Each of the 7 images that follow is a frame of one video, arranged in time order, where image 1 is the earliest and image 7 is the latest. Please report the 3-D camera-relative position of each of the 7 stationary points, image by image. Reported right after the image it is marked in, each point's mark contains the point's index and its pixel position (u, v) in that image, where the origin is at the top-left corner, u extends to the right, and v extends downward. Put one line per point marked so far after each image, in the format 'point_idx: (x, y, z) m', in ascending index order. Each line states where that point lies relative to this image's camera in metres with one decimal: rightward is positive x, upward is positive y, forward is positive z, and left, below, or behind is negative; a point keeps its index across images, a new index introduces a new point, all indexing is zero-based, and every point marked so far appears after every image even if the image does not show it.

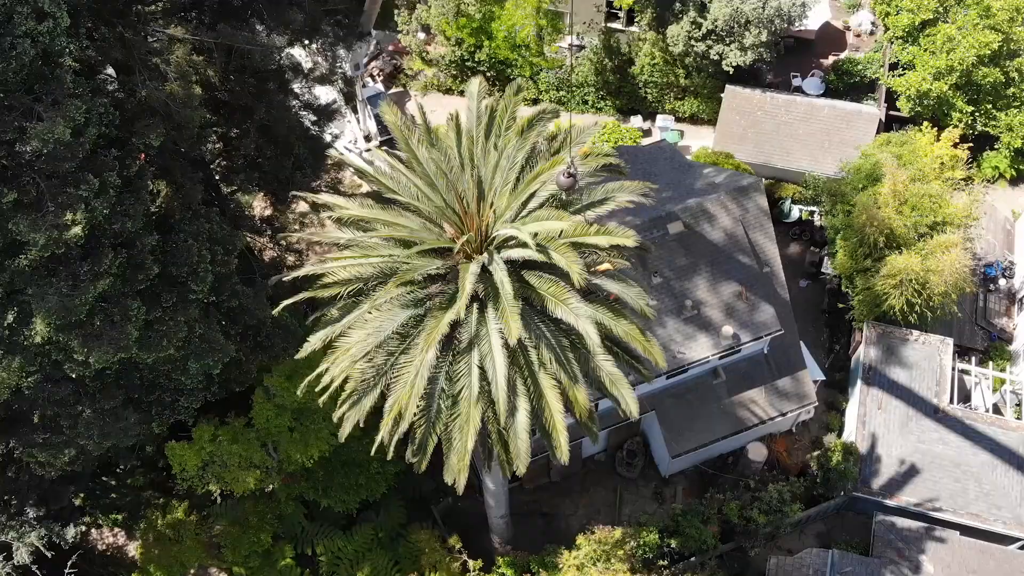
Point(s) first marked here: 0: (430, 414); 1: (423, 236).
0: (-1.0, -1.5, +12.0) m
1: (-1.0, +0.6, +11.5) m
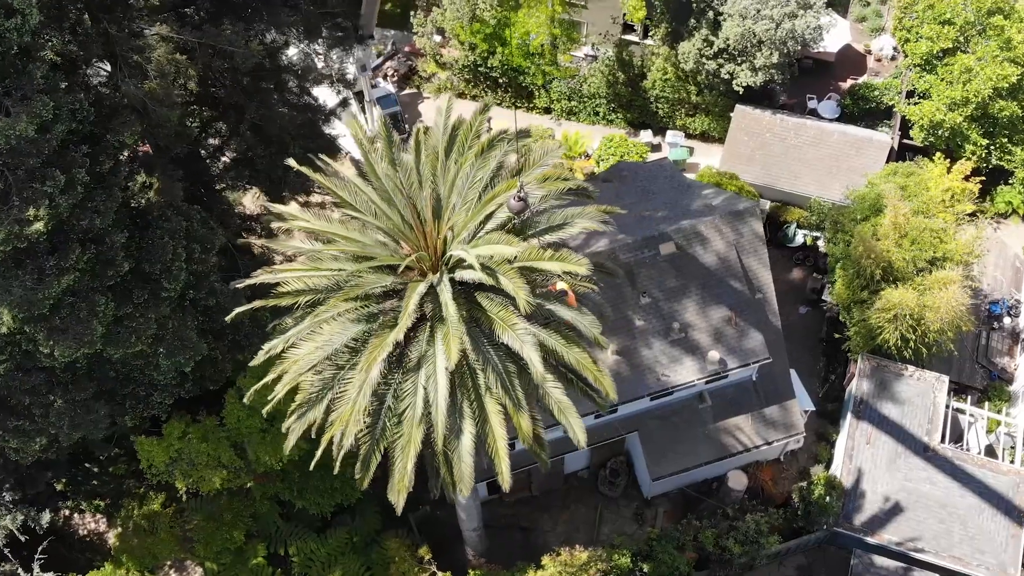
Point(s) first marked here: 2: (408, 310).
0: (-1.6, -1.7, +11.9) m
1: (-1.6, +0.4, +11.3) m
2: (-1.1, -0.2, +10.7) m
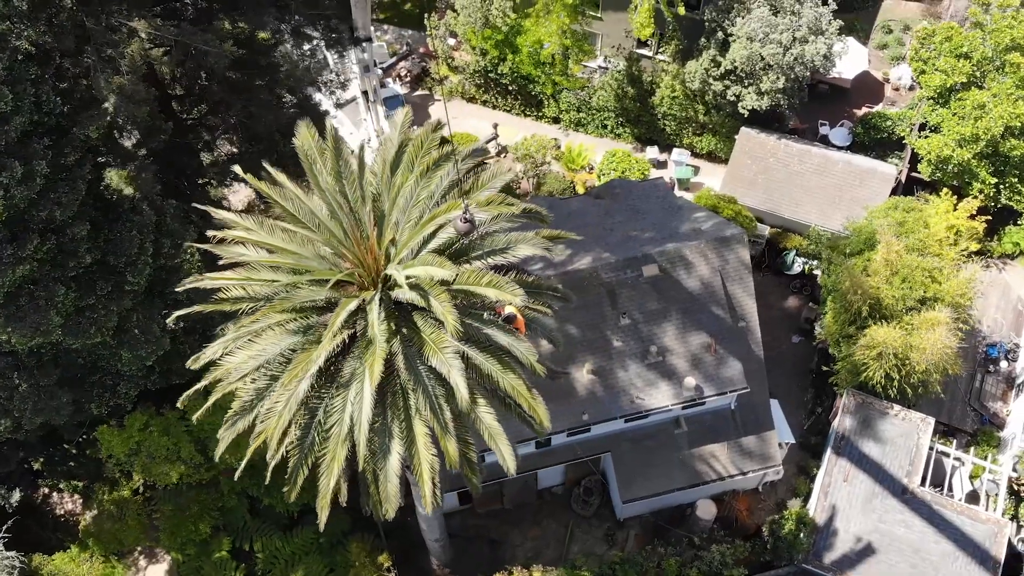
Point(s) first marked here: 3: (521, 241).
0: (-2.5, -1.9, +11.8) m
1: (-2.3, +0.3, +11.3) m
2: (-1.9, -0.4, +10.6) m
3: (+0.1, +0.5, +11.6) m
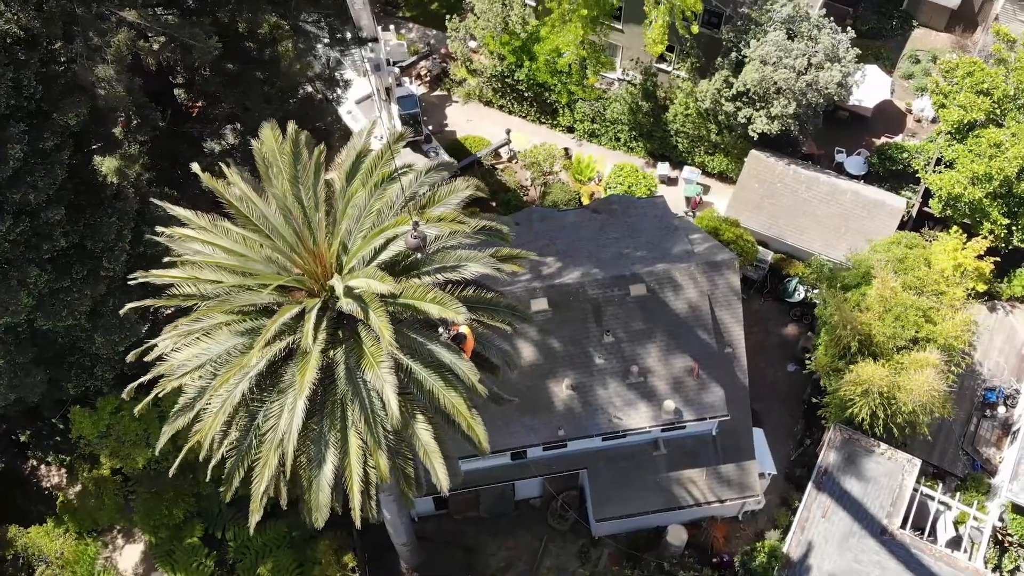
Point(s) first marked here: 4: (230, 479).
0: (-3.2, -1.9, +11.9) m
1: (-2.9, +0.2, +11.3) m
2: (-2.6, -0.4, +10.6) m
3: (-0.5, +0.3, +11.6) m
4: (-3.3, -2.2, +11.7) m
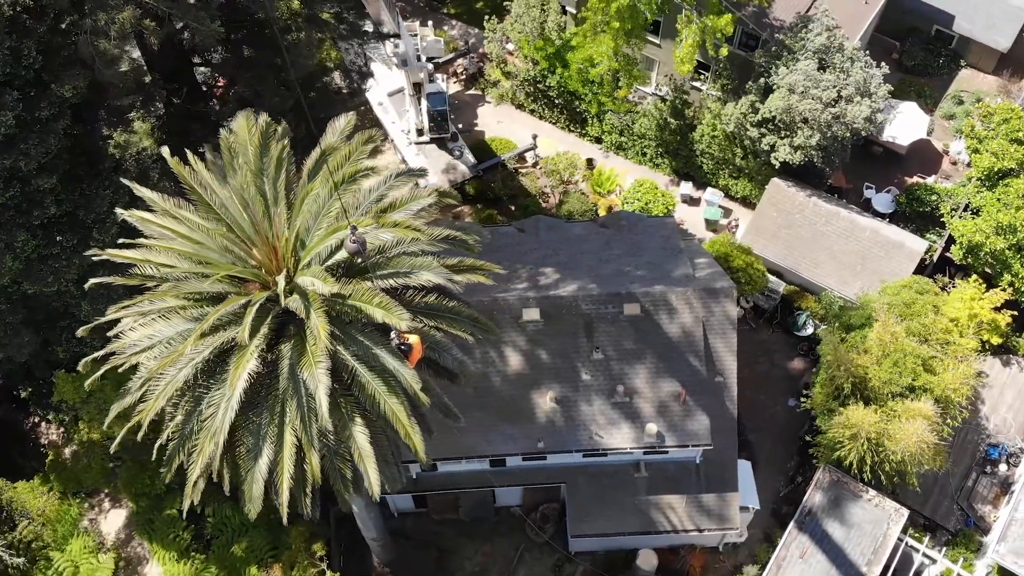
0: (-3.9, -1.7, +12.0) m
1: (-3.4, +0.4, +11.4) m
2: (-3.2, -0.3, +10.7) m
3: (-1.0, +0.2, +11.6) m
4: (-4.1, -2.1, +11.9) m
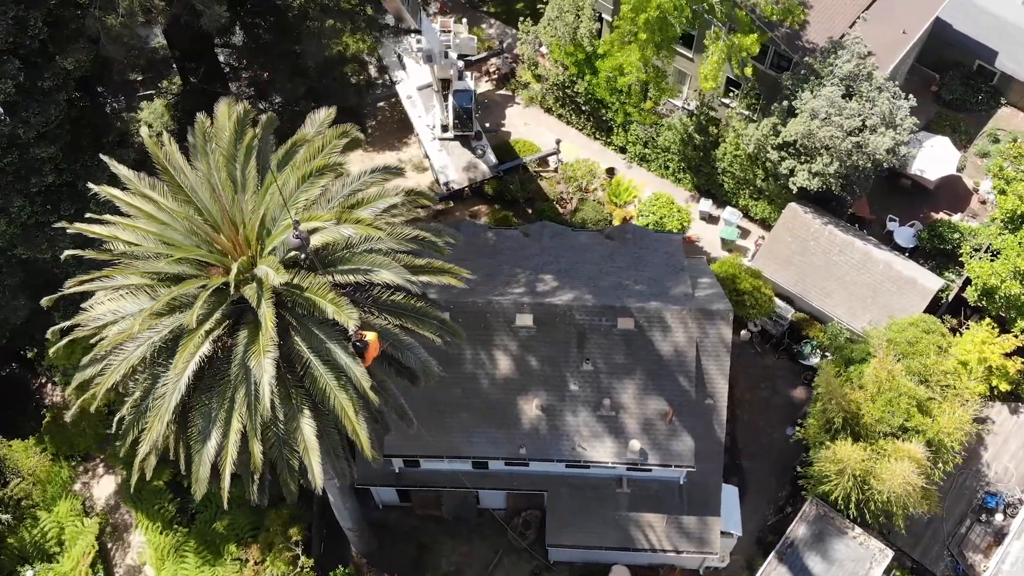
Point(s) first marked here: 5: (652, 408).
0: (-4.5, -1.4, +12.2) m
1: (-3.9, +0.6, +11.5) m
2: (-3.8, -0.1, +10.8) m
3: (-1.5, +0.2, +11.6) m
4: (-4.7, -1.8, +12.1) m
5: (+2.8, -2.4, +19.7) m
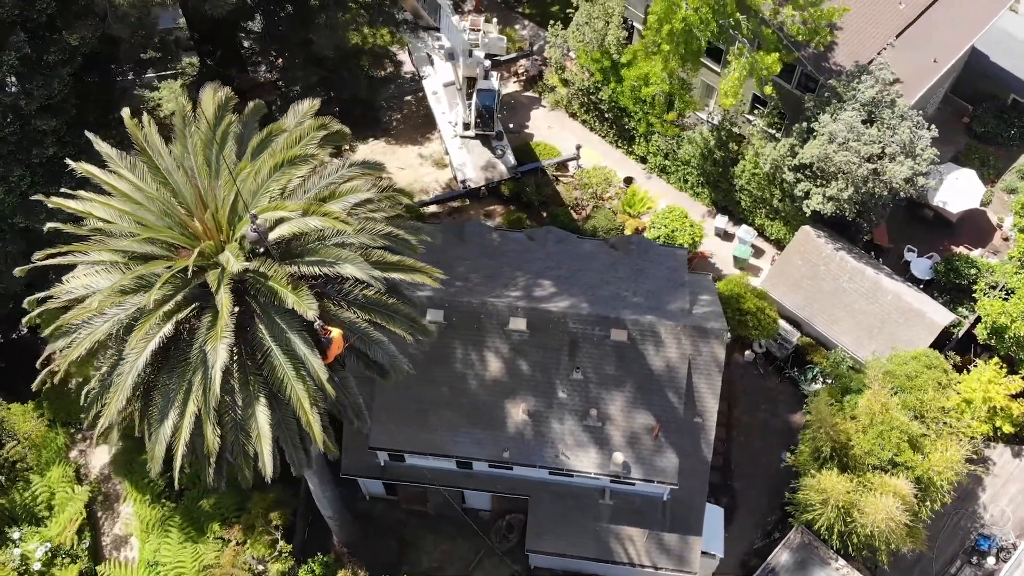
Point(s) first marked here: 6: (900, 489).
0: (-5.0, -1.2, +12.3) m
1: (-4.3, +0.8, +11.7) m
2: (-4.2, +0.1, +11.0) m
3: (-1.9, +0.3, +11.6) m
4: (-5.2, -1.5, +12.2) m
5: (+2.5, -2.6, +19.6) m
6: (+7.3, -3.8, +18.7) m
